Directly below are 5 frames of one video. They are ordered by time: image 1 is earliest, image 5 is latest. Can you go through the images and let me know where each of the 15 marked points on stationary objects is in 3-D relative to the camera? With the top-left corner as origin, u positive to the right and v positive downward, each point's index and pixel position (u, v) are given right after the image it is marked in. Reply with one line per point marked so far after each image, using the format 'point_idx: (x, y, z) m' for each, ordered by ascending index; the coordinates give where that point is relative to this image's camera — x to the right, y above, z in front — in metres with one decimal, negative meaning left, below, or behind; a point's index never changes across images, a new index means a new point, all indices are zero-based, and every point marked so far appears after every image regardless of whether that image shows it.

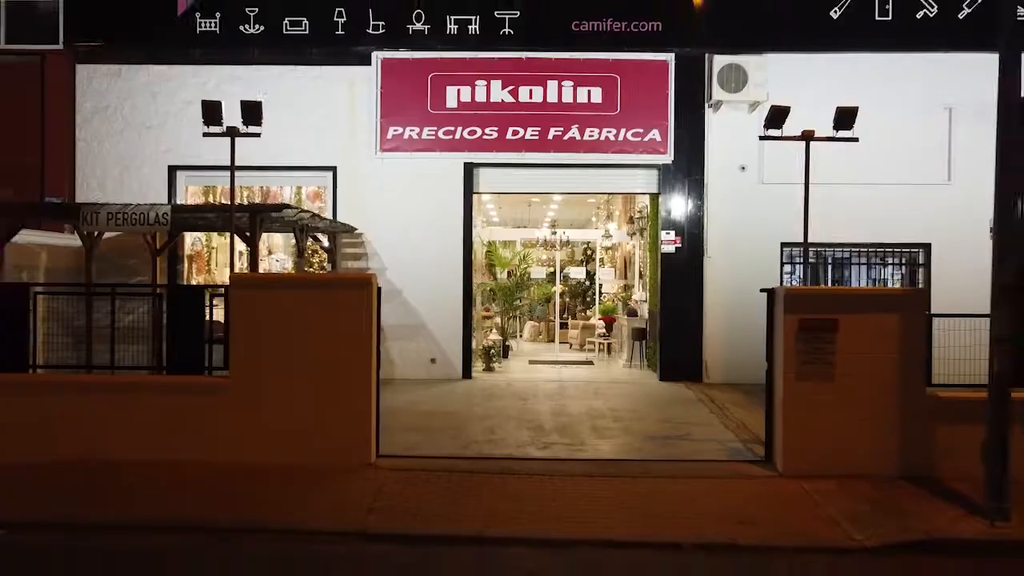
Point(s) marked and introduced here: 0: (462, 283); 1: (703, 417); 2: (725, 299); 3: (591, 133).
0: (-0.6, +0.1, +9.9) m
1: (+1.9, -1.3, +7.9) m
2: (+2.6, -0.1, +9.9) m
3: (+1.0, +1.8, +9.9) m
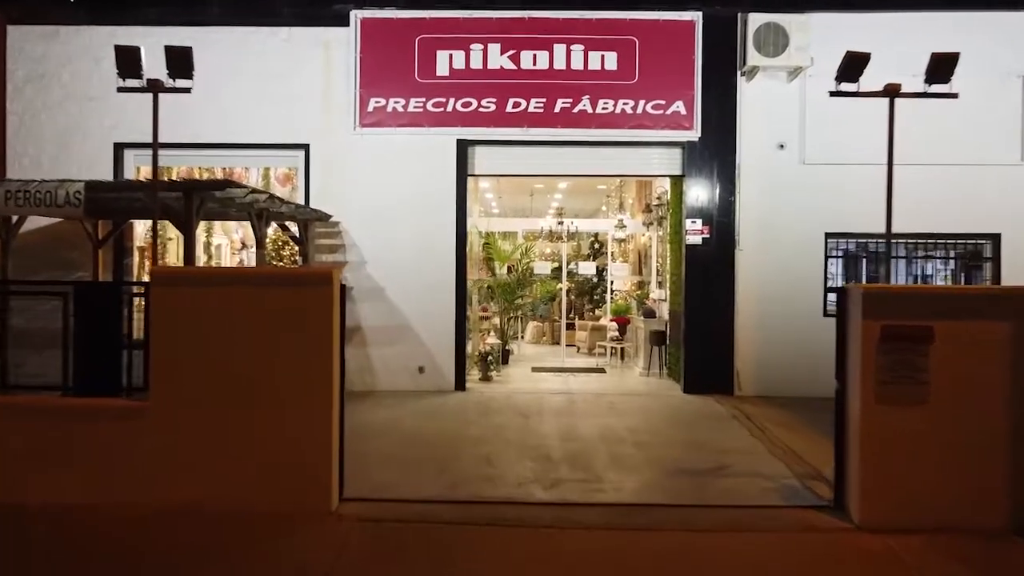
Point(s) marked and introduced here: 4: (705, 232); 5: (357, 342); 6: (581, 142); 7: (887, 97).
0: (-0.6, +0.1, +8.6) m
1: (+1.9, -1.2, +6.6) m
2: (+2.6, -0.1, +8.5) m
3: (+1.0, +1.9, +8.5) m
4: (+2.0, +0.6, +8.5) m
5: (-1.6, -0.6, +8.6) m
6: (+0.7, +1.5, +8.6) m
7: (+2.2, +1.1, +4.8) m
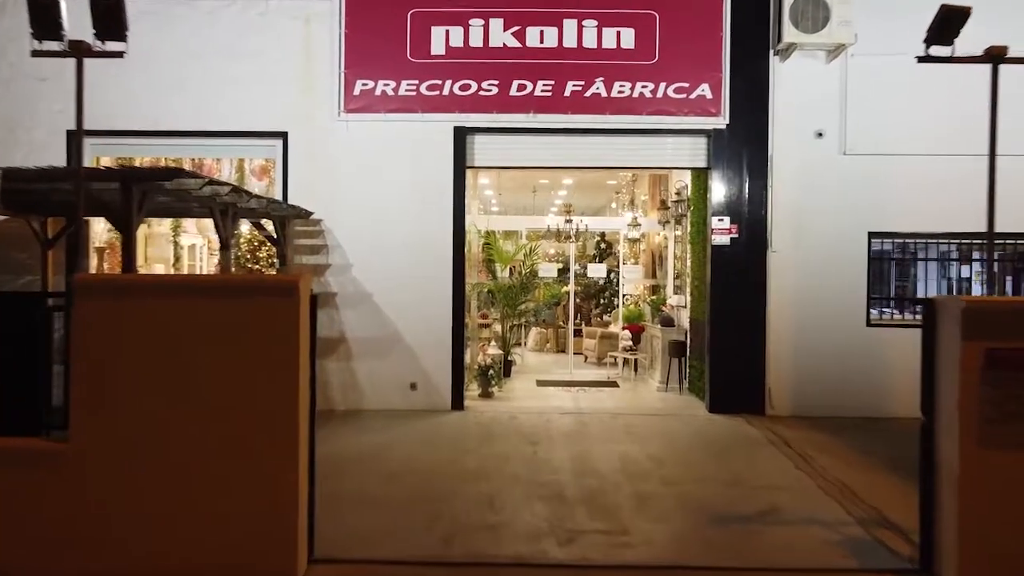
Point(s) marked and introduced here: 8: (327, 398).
0: (-0.5, 0.0, +7.6) m
1: (+1.9, -1.3, +5.6) m
2: (+2.6, -0.2, +7.6) m
3: (+1.0, +1.8, +7.5) m
4: (+2.0, +0.5, +7.6) m
5: (-1.6, -0.6, +7.6) m
6: (+0.8, +1.5, +7.6) m
7: (+2.2, +1.1, +3.9) m
8: (-1.7, -1.0, +7.6) m
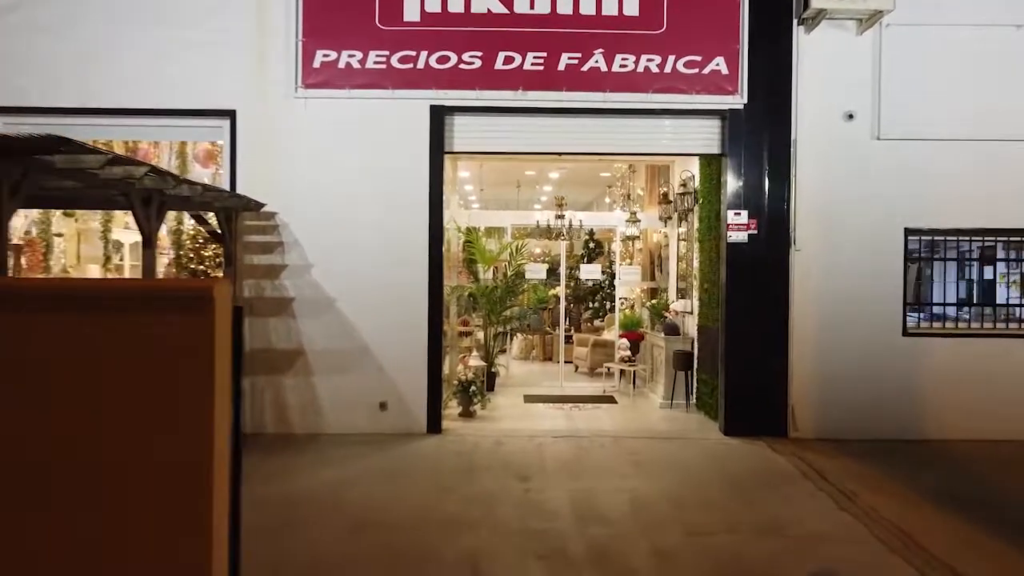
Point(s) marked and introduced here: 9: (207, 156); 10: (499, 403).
0: (-0.7, 0.0, +6.6) m
1: (+1.8, -1.3, +4.7) m
2: (+2.5, -0.2, +6.6) m
3: (+0.9, +1.8, +6.5) m
4: (+1.9, +0.5, +6.6) m
5: (-1.7, -0.7, +6.5) m
6: (+0.6, +1.4, +6.6) m
7: (+2.2, +1.0, +2.9) m
8: (-1.8, -1.1, +6.5) m
9: (-2.5, +1.1, +6.7) m
10: (-0.1, -1.1, +8.0) m
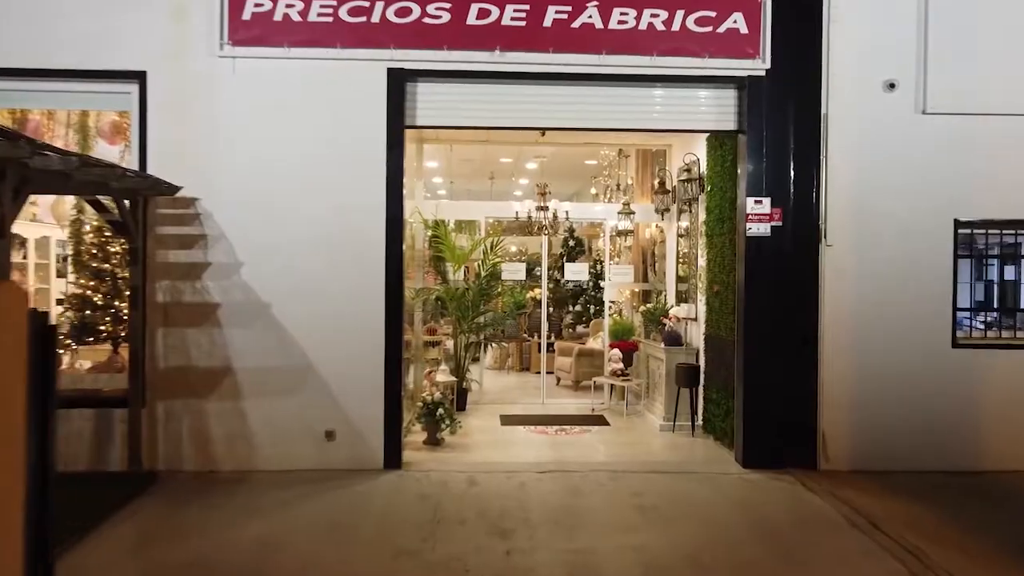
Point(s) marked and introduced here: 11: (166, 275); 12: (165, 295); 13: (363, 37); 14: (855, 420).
0: (-0.8, 0.0, +5.4) m
1: (+1.7, -1.3, +3.6) m
2: (+2.3, -0.2, +5.5) m
3: (+0.7, +1.8, +5.4) m
4: (+1.8, +0.5, +5.5) m
5: (-1.9, -0.7, +5.3) m
6: (+0.5, +1.4, +5.5) m
7: (+2.2, +1.0, +1.8) m
8: (-2.0, -1.1, +5.3) m
9: (-2.7, +1.1, +5.5) m
10: (-0.3, -1.1, +6.8) m
11: (-2.2, +0.1, +5.3) m
12: (-2.2, 0.0, +5.3) m
13: (-1.0, +1.6, +5.3) m
14: (+2.3, -0.9, +5.5) m
